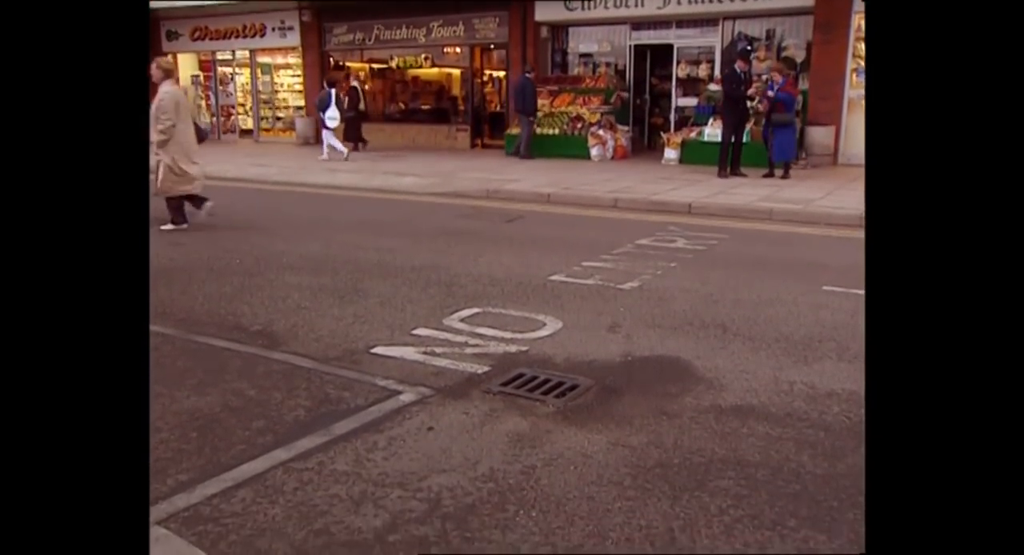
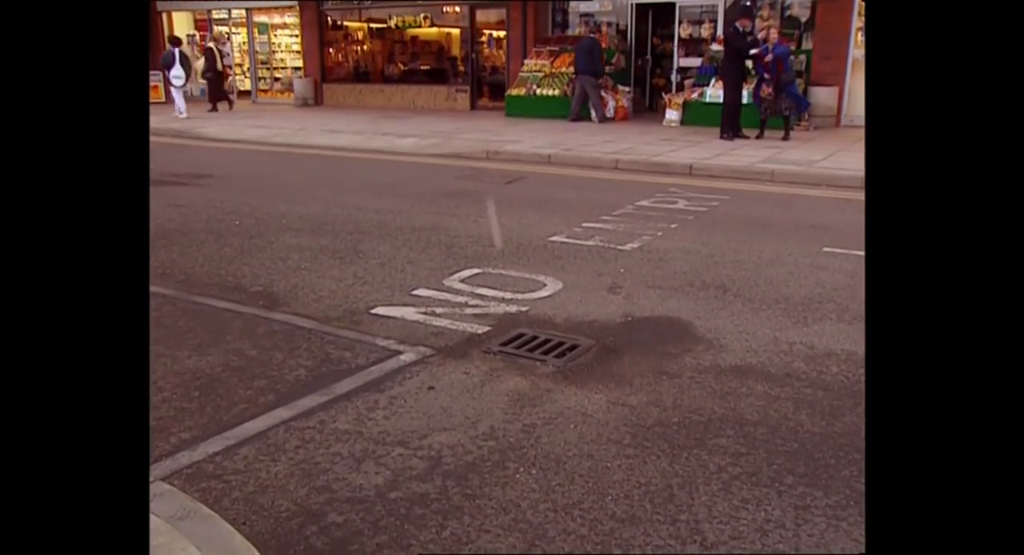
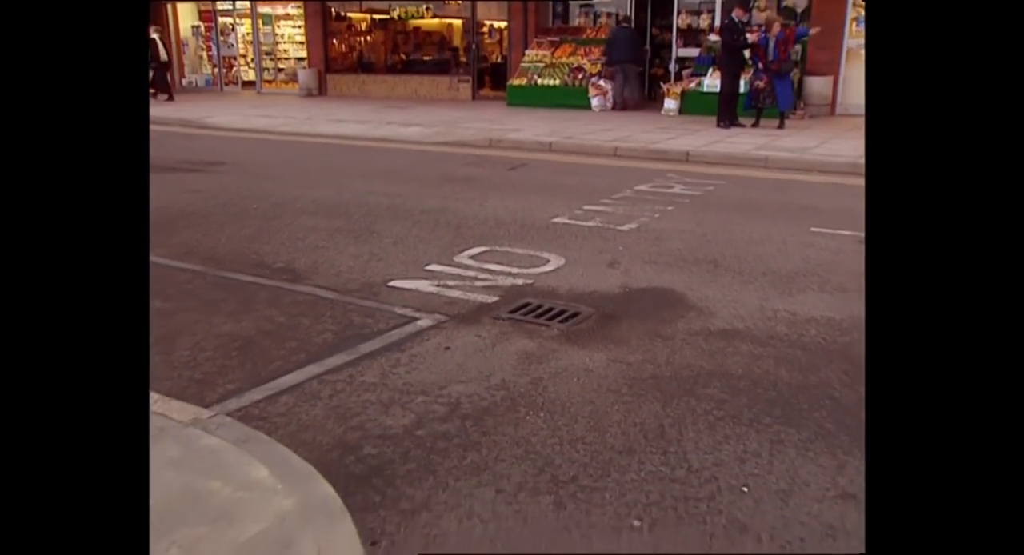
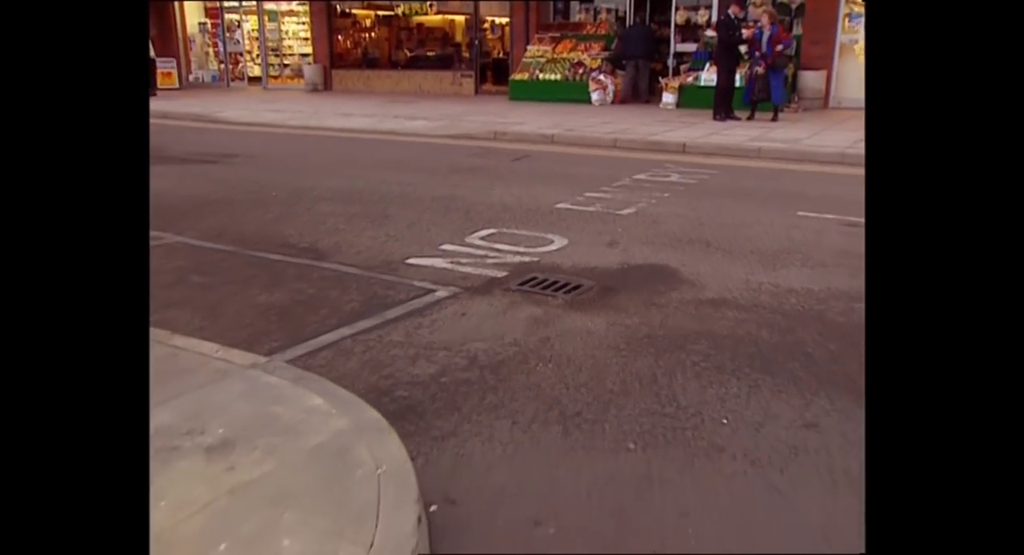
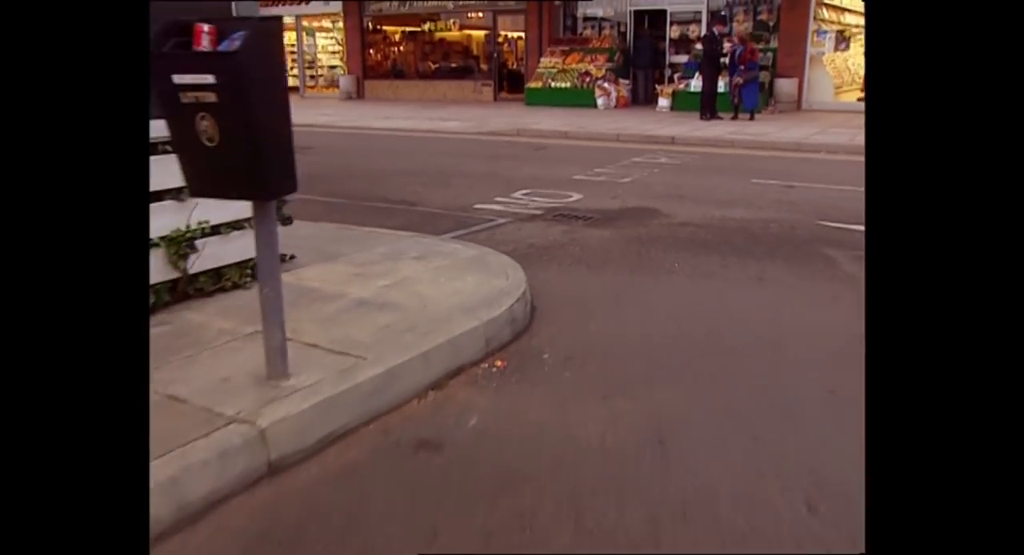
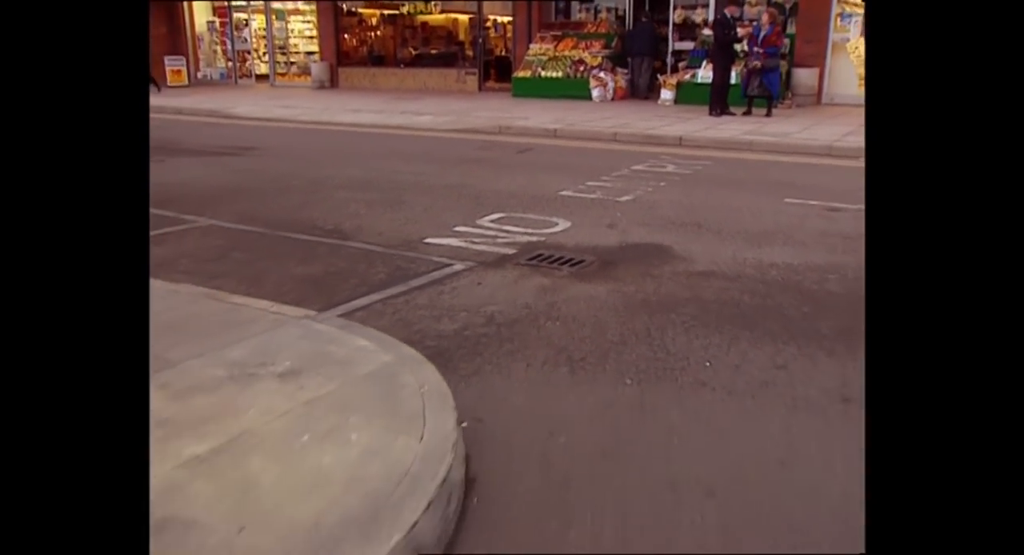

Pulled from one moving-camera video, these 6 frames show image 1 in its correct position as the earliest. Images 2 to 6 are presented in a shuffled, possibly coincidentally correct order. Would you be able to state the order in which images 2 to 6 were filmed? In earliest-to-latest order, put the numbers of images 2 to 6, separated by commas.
2, 3, 4, 6, 5
